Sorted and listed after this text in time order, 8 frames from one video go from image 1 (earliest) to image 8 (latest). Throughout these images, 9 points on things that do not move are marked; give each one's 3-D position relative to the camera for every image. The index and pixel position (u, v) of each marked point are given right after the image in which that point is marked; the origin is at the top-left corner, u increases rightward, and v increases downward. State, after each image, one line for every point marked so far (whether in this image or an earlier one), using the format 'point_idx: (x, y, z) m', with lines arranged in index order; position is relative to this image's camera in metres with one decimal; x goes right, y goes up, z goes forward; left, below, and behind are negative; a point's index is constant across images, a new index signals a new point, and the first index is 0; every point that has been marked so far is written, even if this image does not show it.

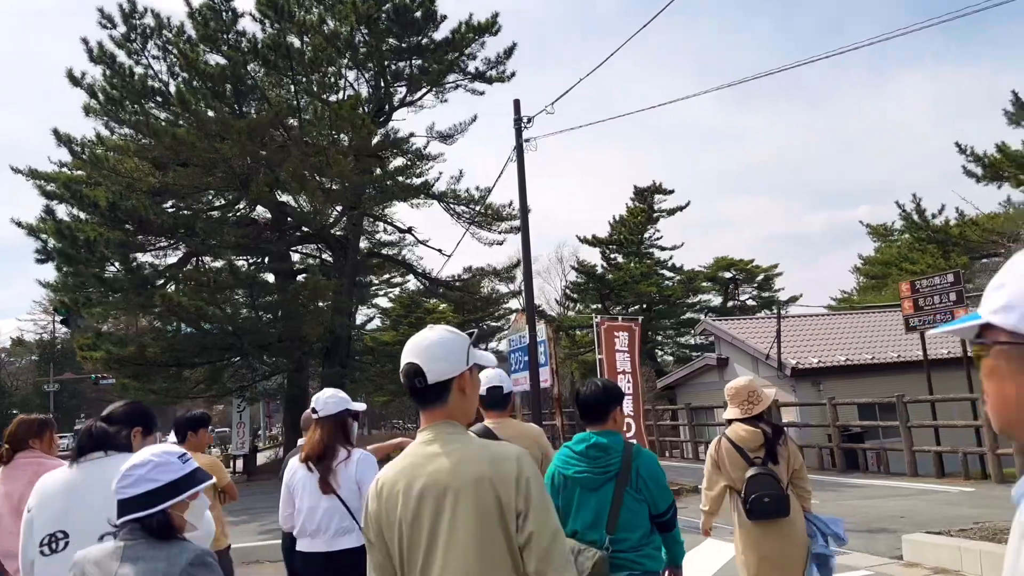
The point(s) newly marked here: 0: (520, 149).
0: (+0.2, +1.9, +11.4) m
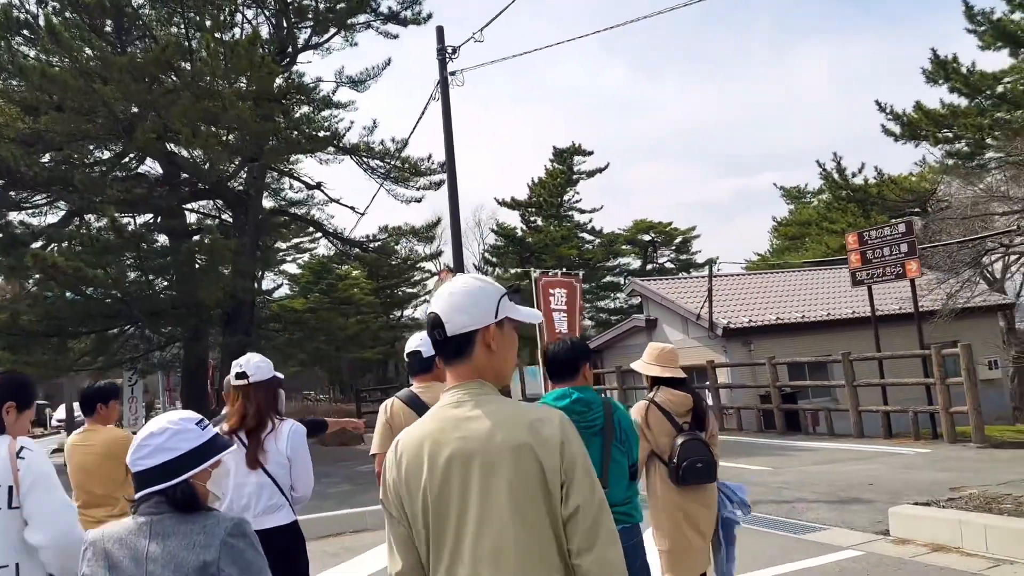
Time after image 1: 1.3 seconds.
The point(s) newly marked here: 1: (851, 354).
0: (-0.8, +2.5, +10.1) m
1: (+4.7, -0.9, +11.4) m
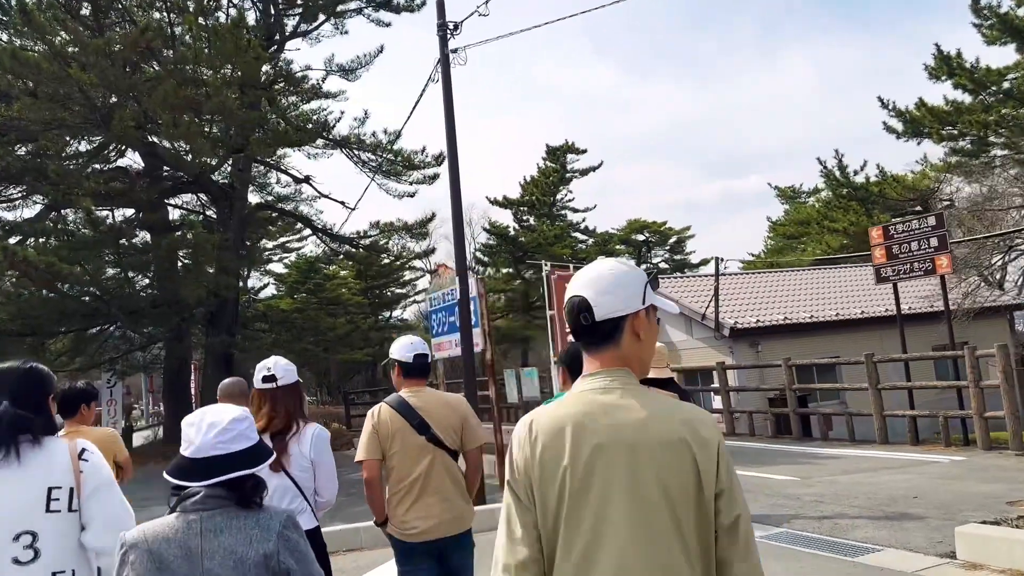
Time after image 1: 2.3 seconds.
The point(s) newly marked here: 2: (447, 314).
0: (-0.7, +2.5, +9.4) m
1: (+4.7, -0.9, +10.7) m
2: (-0.8, -0.3, +10.4) m
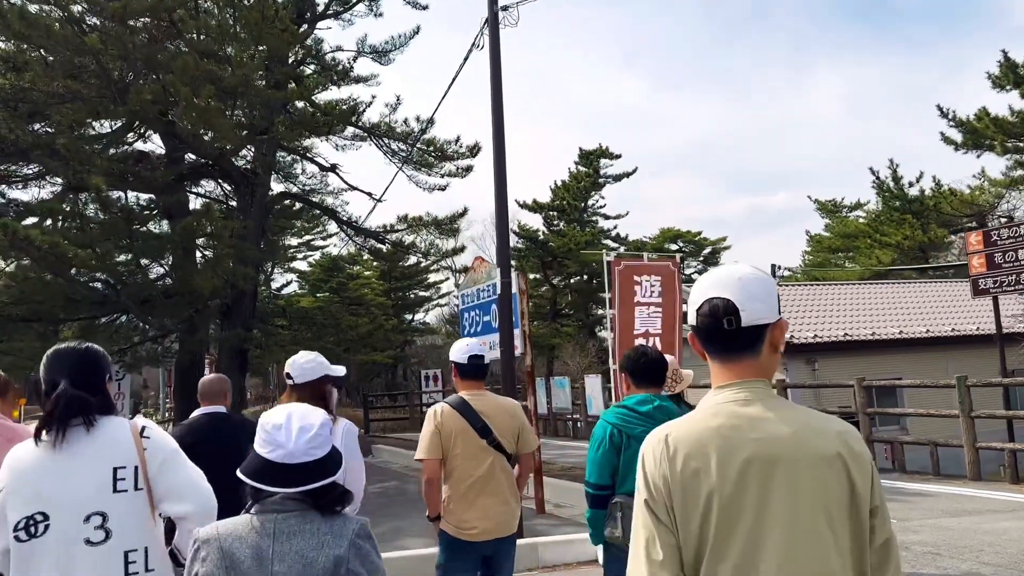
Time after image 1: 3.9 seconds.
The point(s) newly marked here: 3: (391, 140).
0: (-0.2, +2.6, +8.3) m
1: (+5.2, -1.0, +9.4) m
2: (-0.3, -0.3, +9.2) m
3: (-2.5, +3.0, +17.1) m
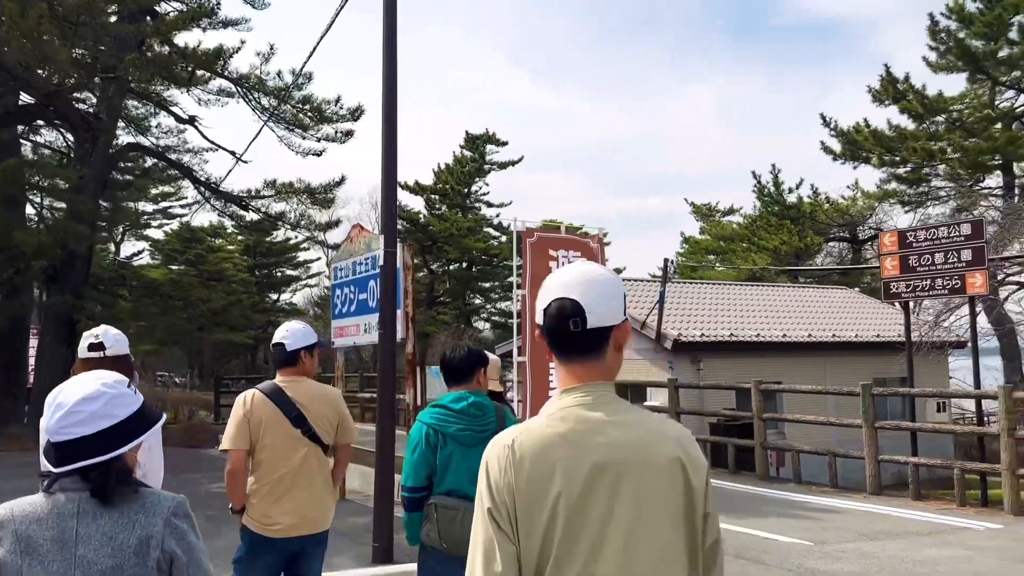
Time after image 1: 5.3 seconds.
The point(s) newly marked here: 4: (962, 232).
0: (-1.0, +2.8, +7.0) m
1: (+3.9, -1.0, +8.9) m
2: (-1.5, 0.0, +7.9) m
3: (-4.6, +3.5, +15.3) m
4: (+4.4, +0.5, +8.2) m
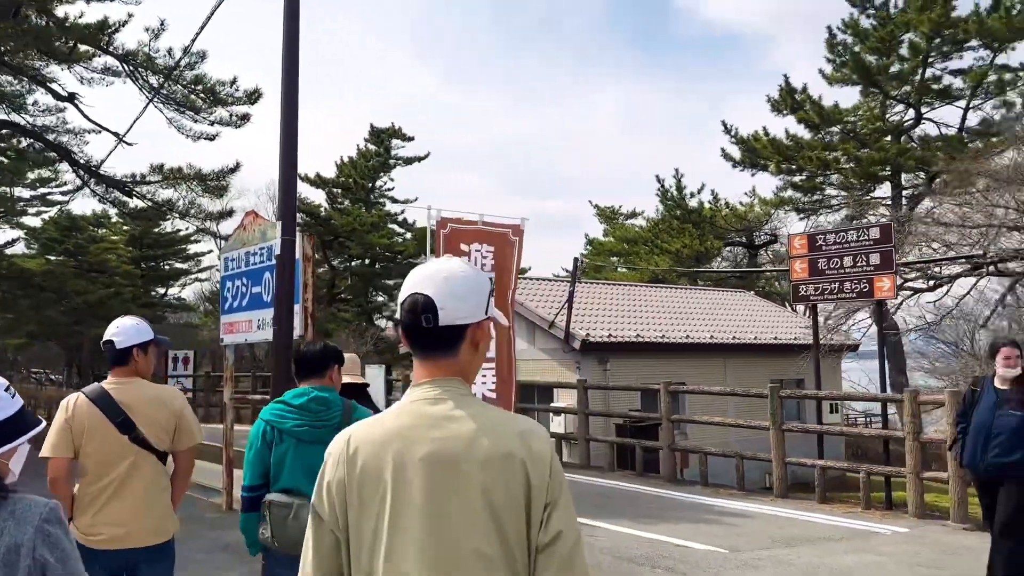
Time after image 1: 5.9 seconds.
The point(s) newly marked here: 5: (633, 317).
0: (-1.7, +2.9, +6.4) m
1: (+2.9, -1.1, +8.9) m
2: (-2.3, +0.1, +7.3) m
3: (-6.2, +3.7, +14.3) m
4: (+3.6, +0.5, +8.2) m
5: (+2.2, -0.5, +15.3) m
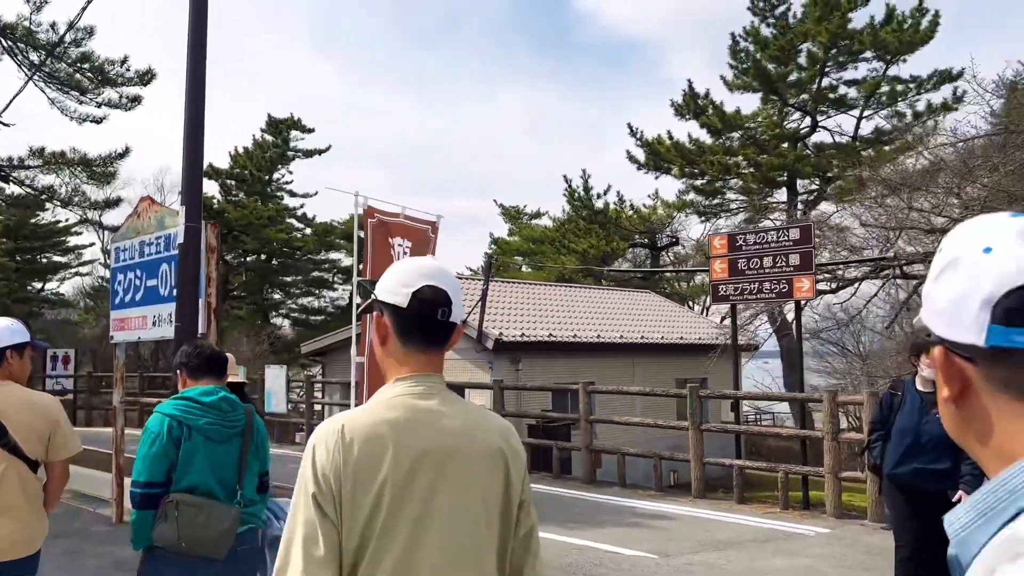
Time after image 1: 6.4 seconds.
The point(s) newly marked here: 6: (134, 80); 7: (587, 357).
0: (-2.2, +2.9, +5.9) m
1: (+2.0, -1.1, +8.9) m
2: (-2.9, +0.1, +6.6) m
3: (-7.6, +3.8, +13.1) m
4: (+2.8, +0.5, +8.3) m
5: (+0.6, -0.5, +15.1) m
6: (-6.0, +3.3, +13.2) m
7: (+1.3, -1.2, +14.8) m
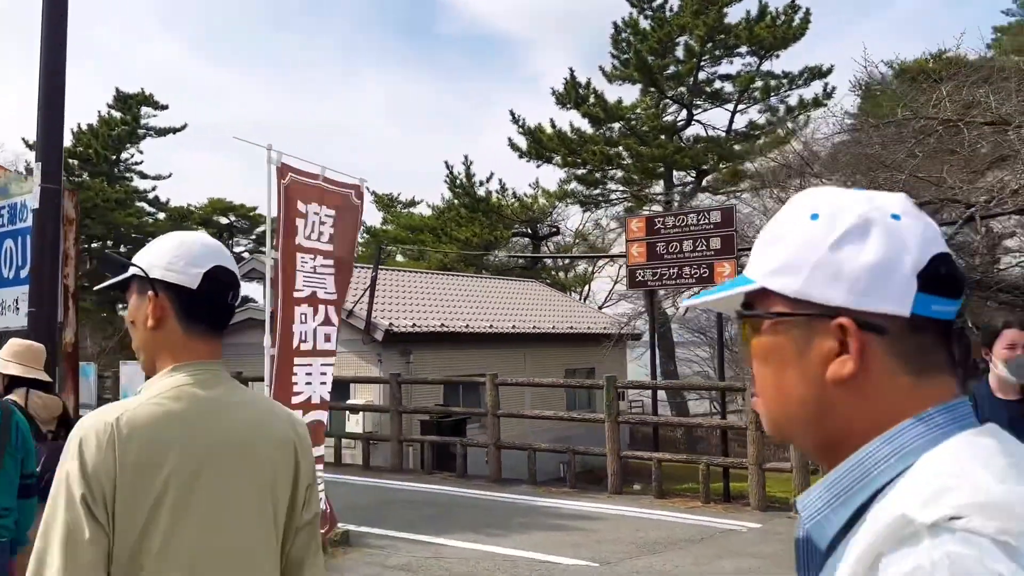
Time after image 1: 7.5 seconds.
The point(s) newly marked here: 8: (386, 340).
0: (-2.6, +3.0, +4.8) m
1: (+1.1, -0.9, +8.5) m
2: (-3.5, +0.2, +5.4) m
3: (-9.1, +4.0, +11.0) m
4: (+1.9, +0.6, +8.0) m
5: (-1.4, -0.3, +14.4) m
6: (-7.5, +3.4, +11.4) m
7: (-0.6, -1.0, +14.2) m
8: (-1.9, -0.8, +12.4) m
